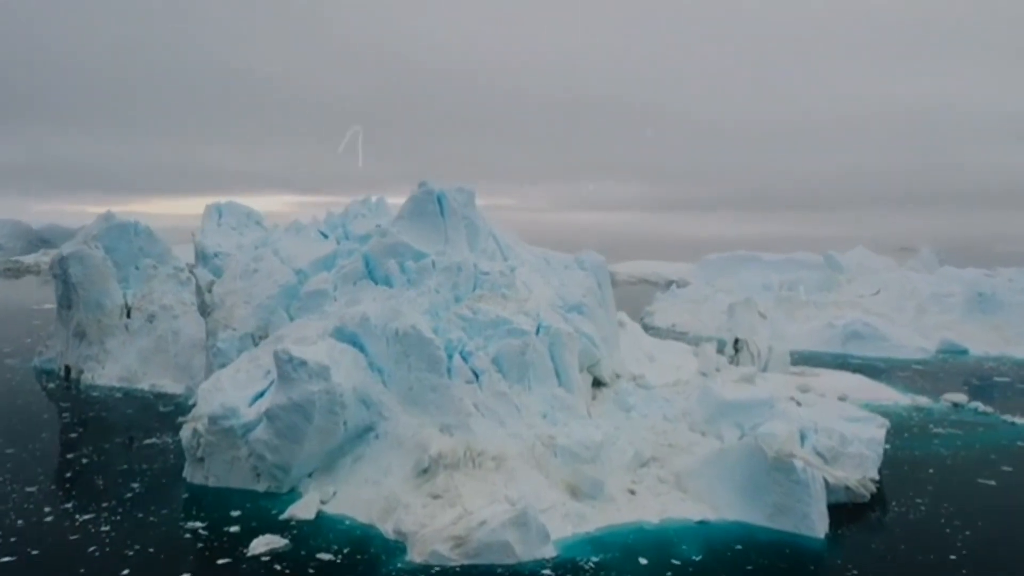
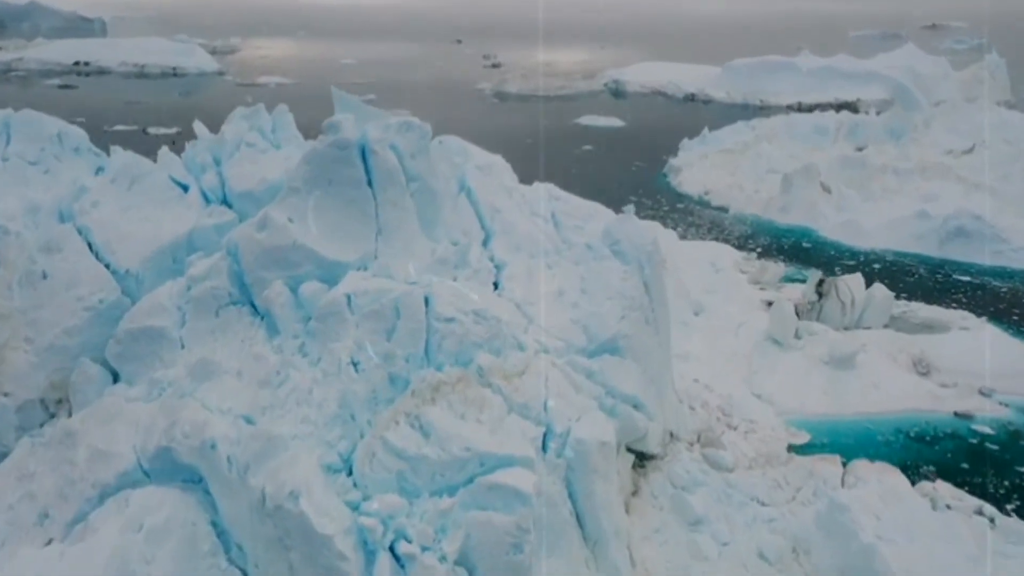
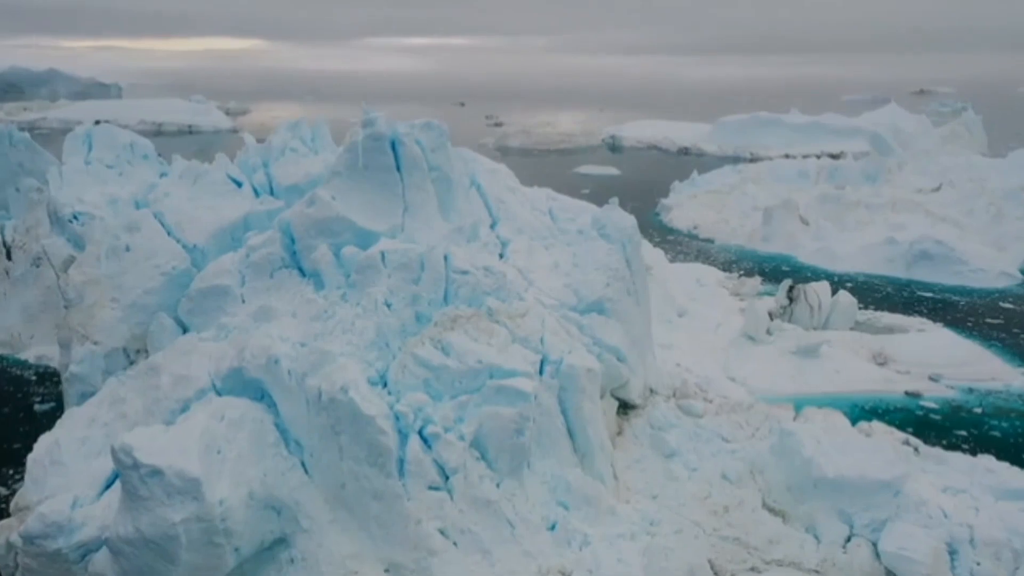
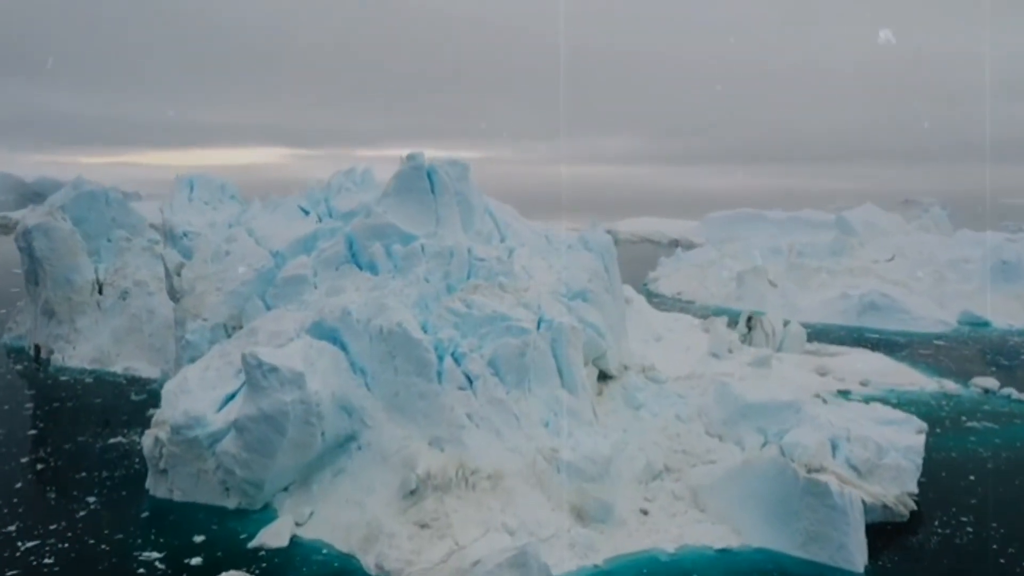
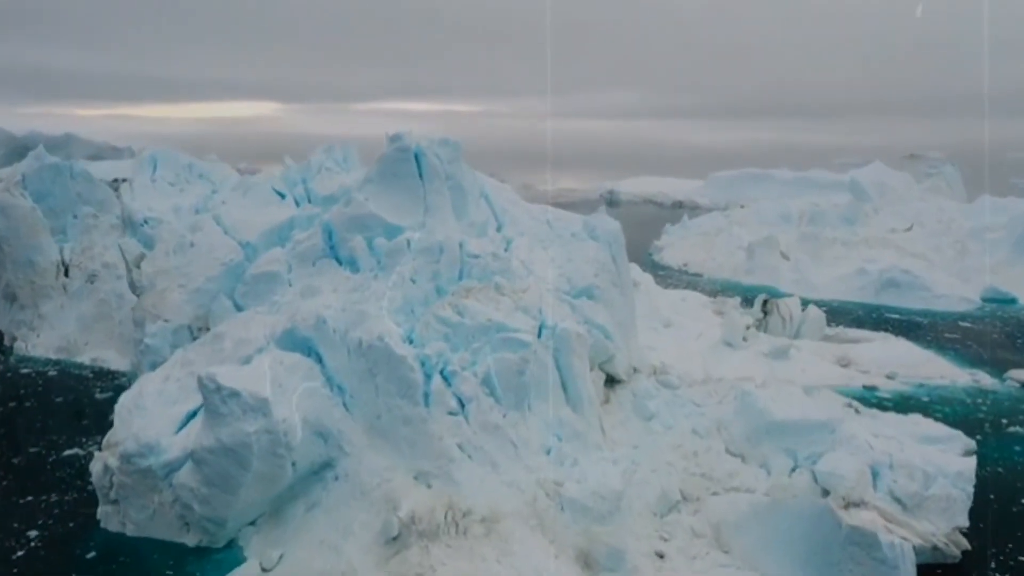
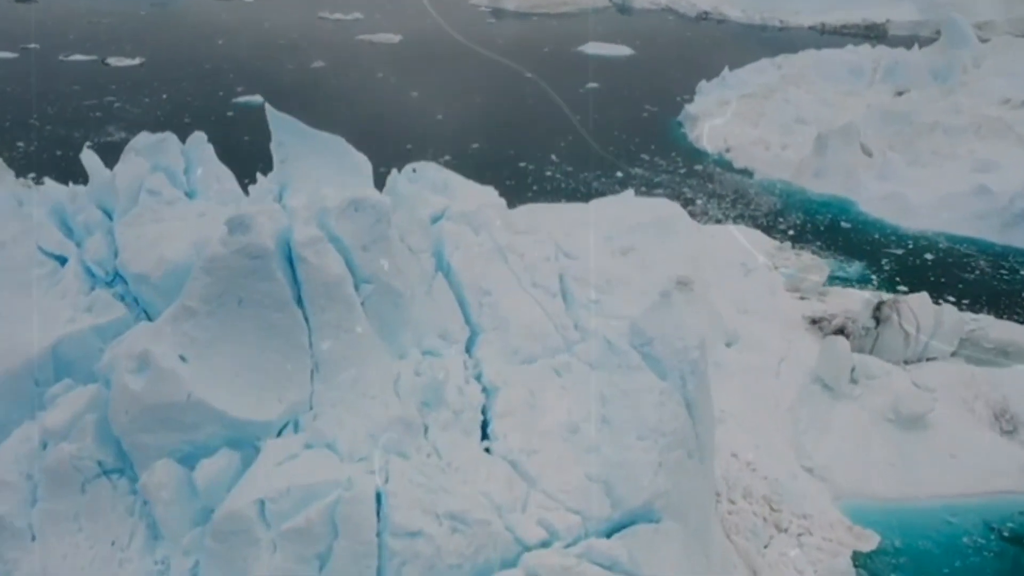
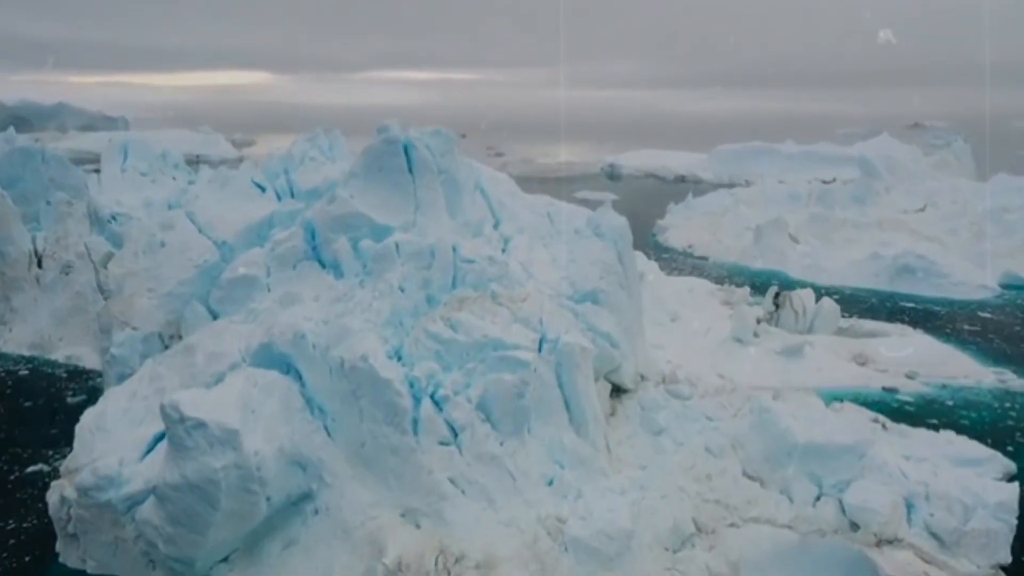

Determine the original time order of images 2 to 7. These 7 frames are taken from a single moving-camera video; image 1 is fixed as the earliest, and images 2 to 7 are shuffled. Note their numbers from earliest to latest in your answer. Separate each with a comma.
4, 5, 7, 3, 2, 6
